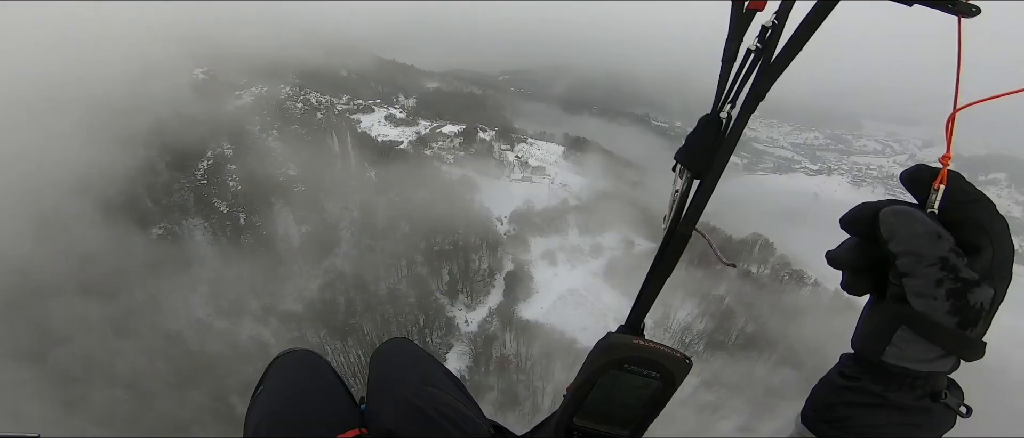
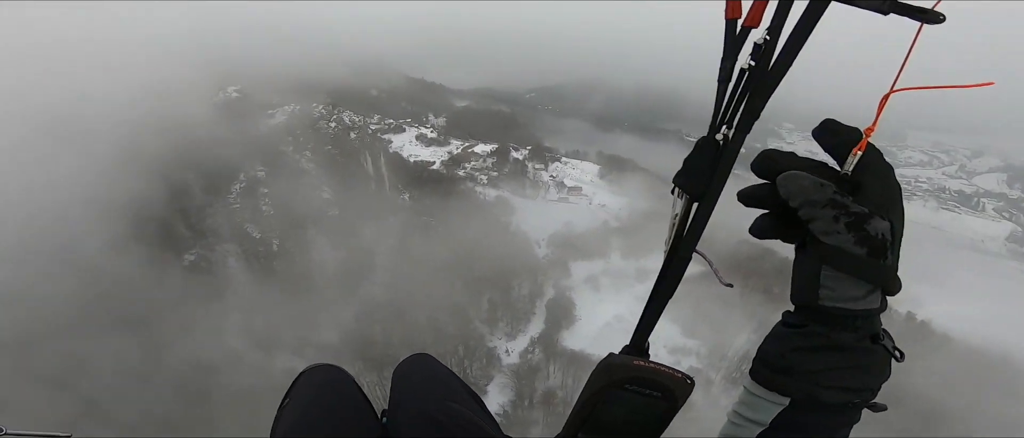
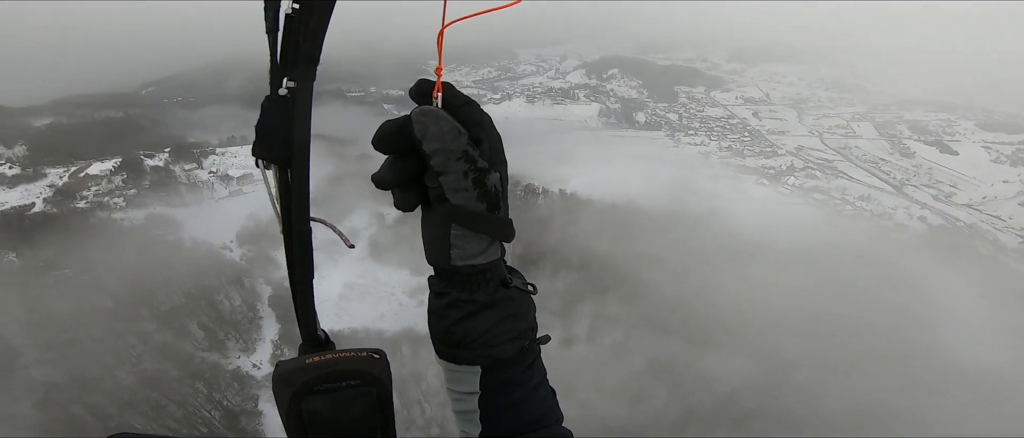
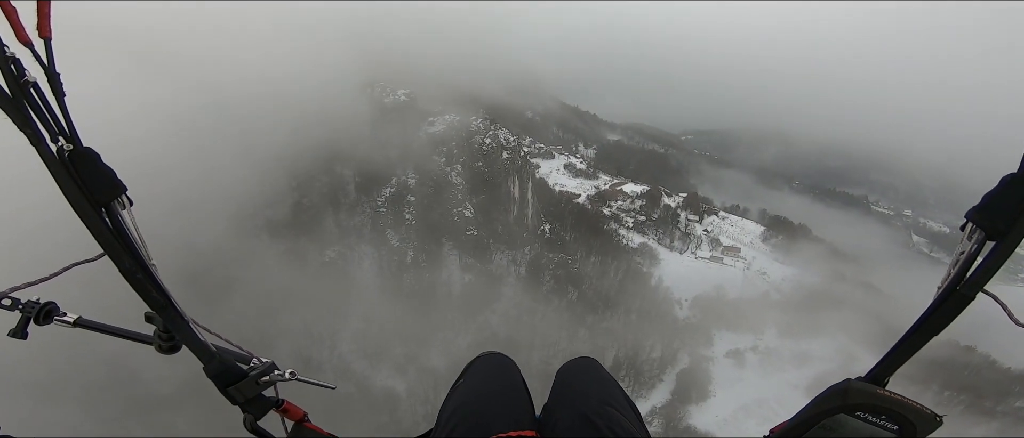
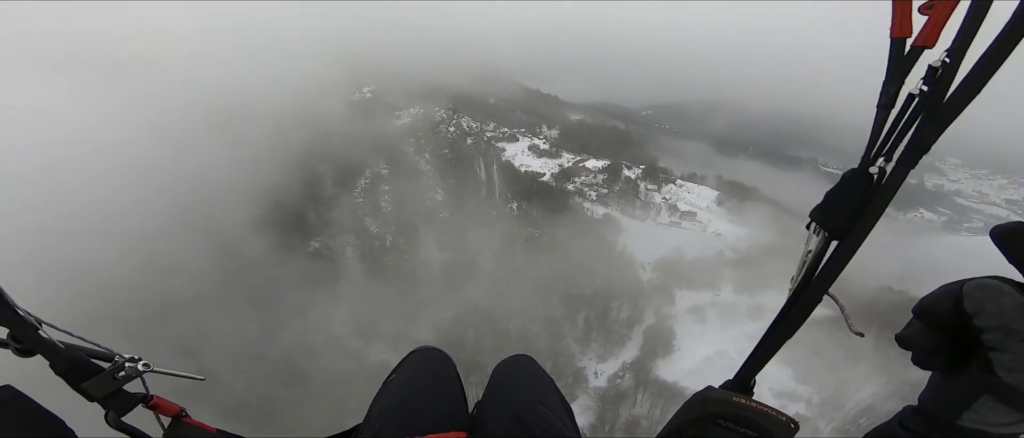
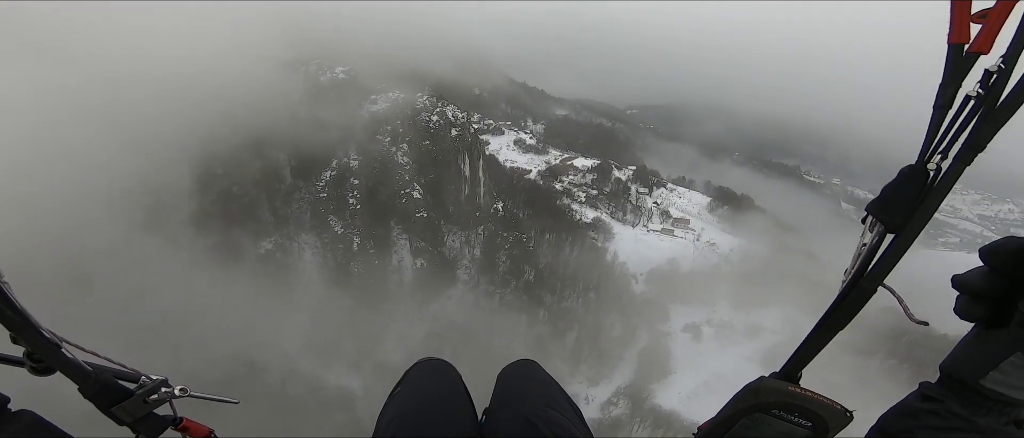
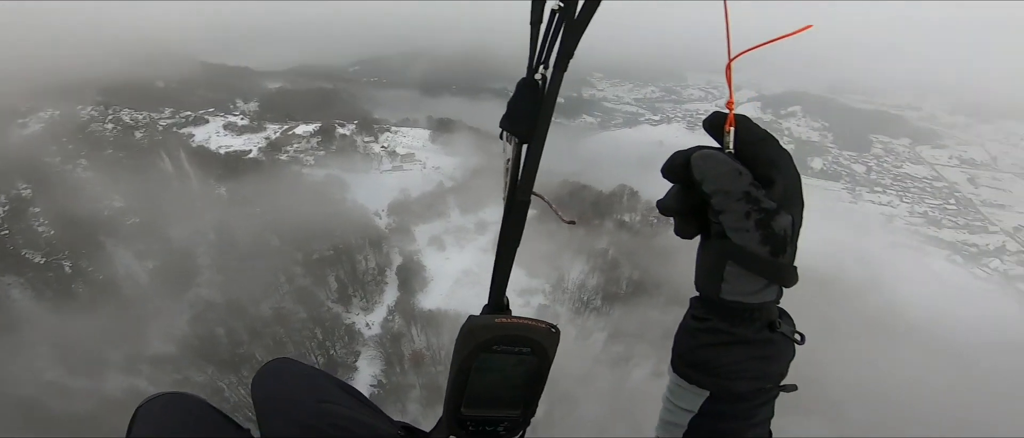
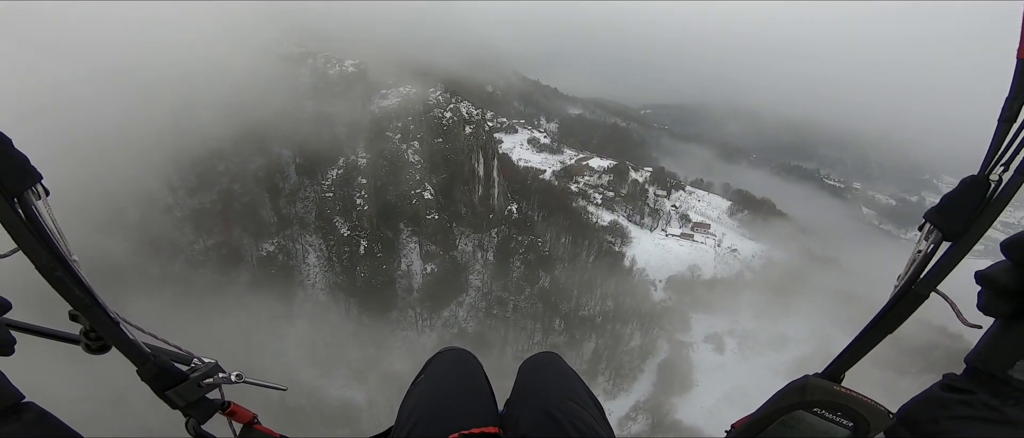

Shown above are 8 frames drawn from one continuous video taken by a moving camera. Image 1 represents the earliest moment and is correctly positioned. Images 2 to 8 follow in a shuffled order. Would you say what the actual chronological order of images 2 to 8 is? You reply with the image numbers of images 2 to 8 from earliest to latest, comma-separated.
7, 3, 2, 5, 4, 6, 8
